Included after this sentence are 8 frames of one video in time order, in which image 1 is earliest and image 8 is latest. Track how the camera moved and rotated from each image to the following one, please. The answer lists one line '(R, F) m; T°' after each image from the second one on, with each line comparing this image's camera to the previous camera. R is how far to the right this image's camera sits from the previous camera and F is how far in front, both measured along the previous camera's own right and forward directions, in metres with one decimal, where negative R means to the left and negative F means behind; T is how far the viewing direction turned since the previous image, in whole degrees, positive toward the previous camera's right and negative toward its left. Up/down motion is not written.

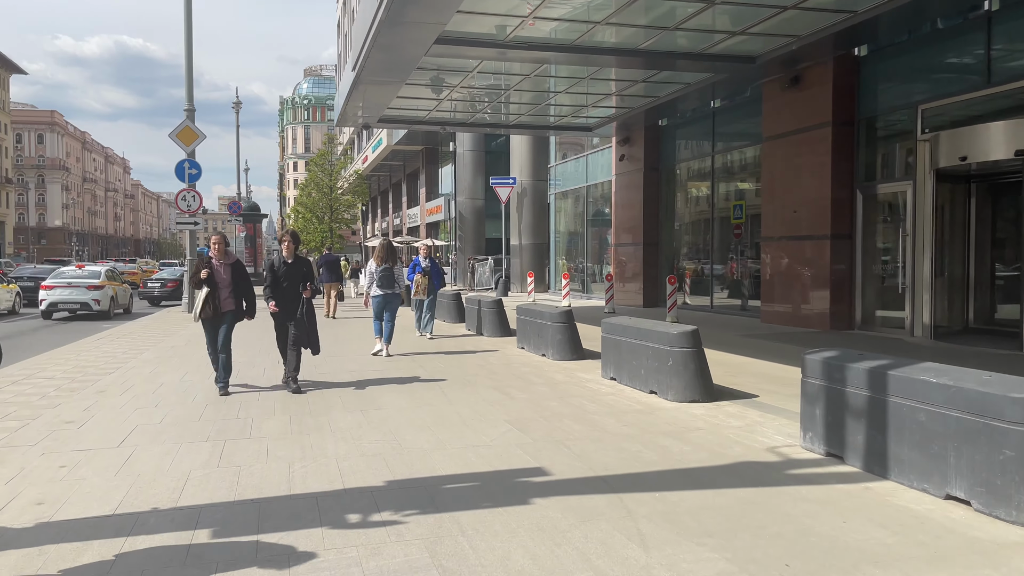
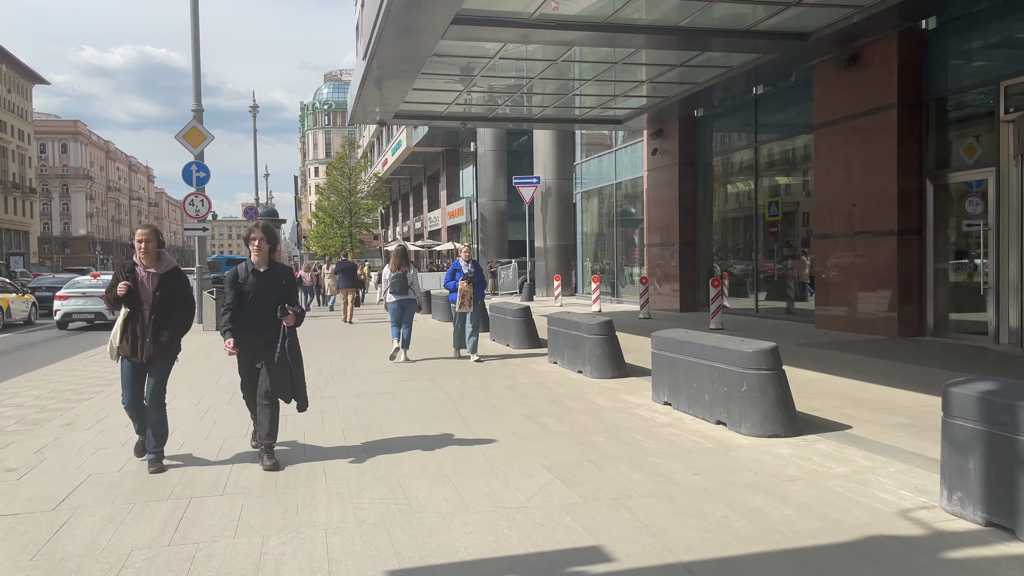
(-0.1, +1.3) m; -2°
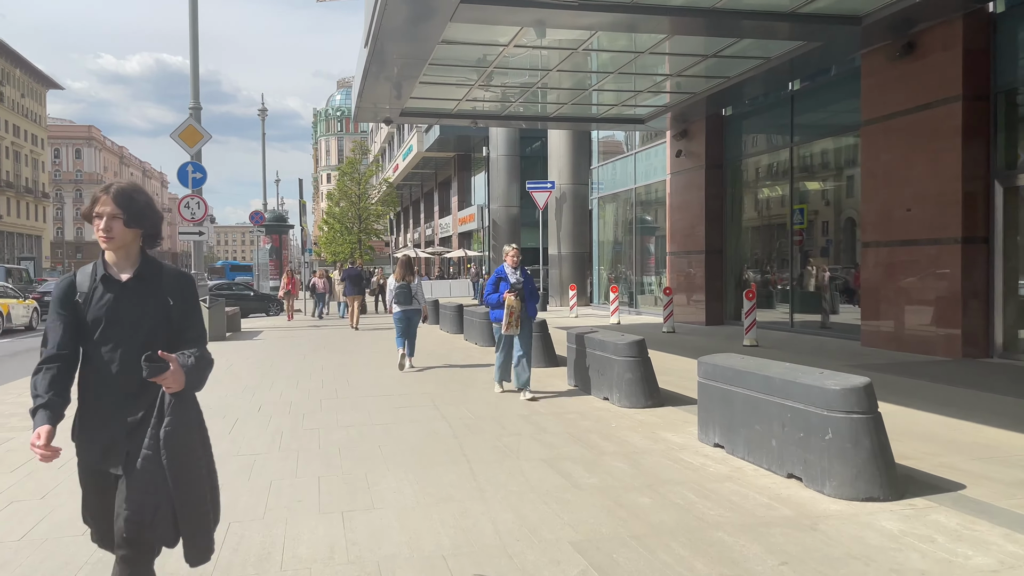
(0.0, +1.3) m; -1°
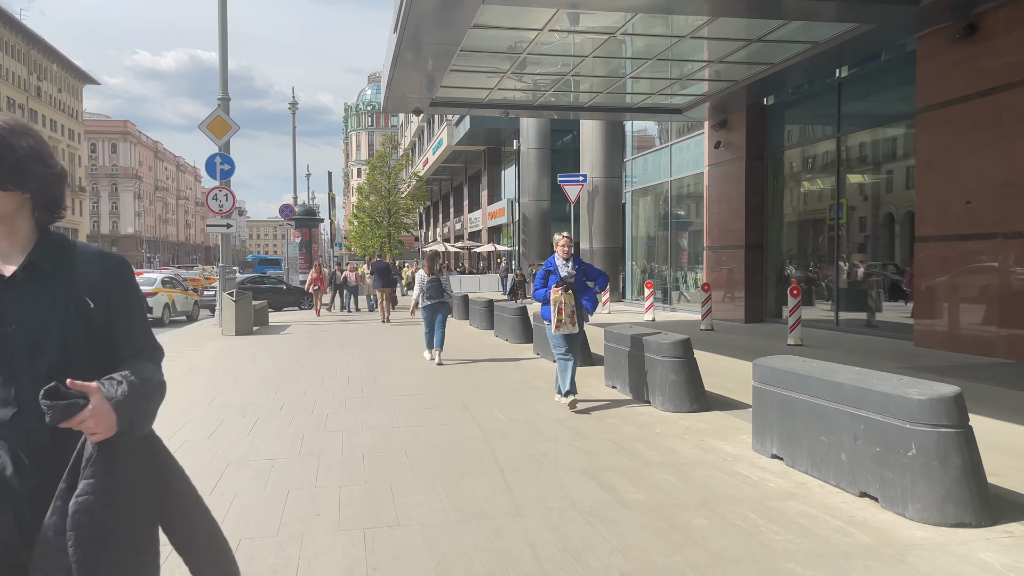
(-0.1, +0.5) m; -2°
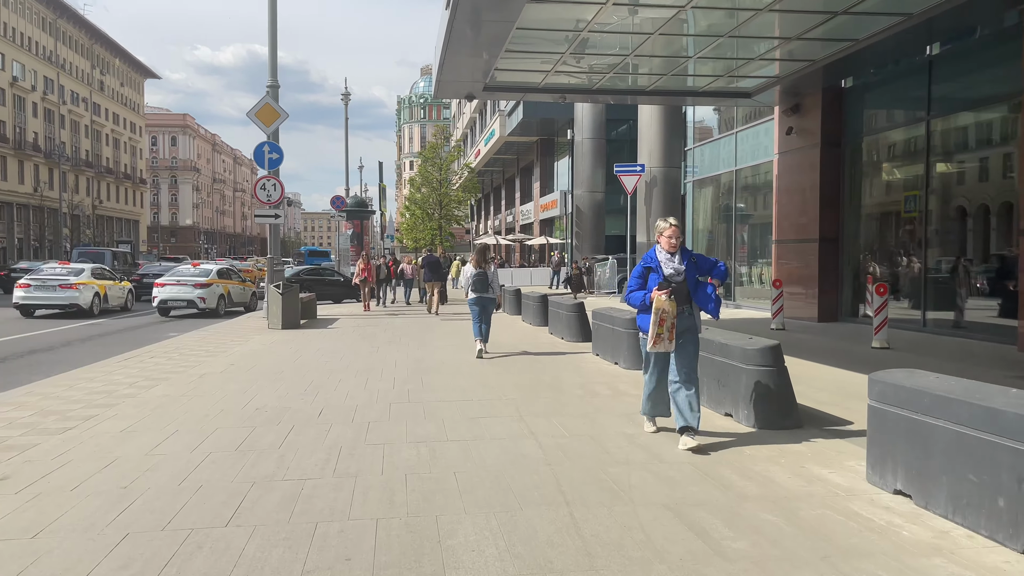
(-0.1, +0.8) m; -4°
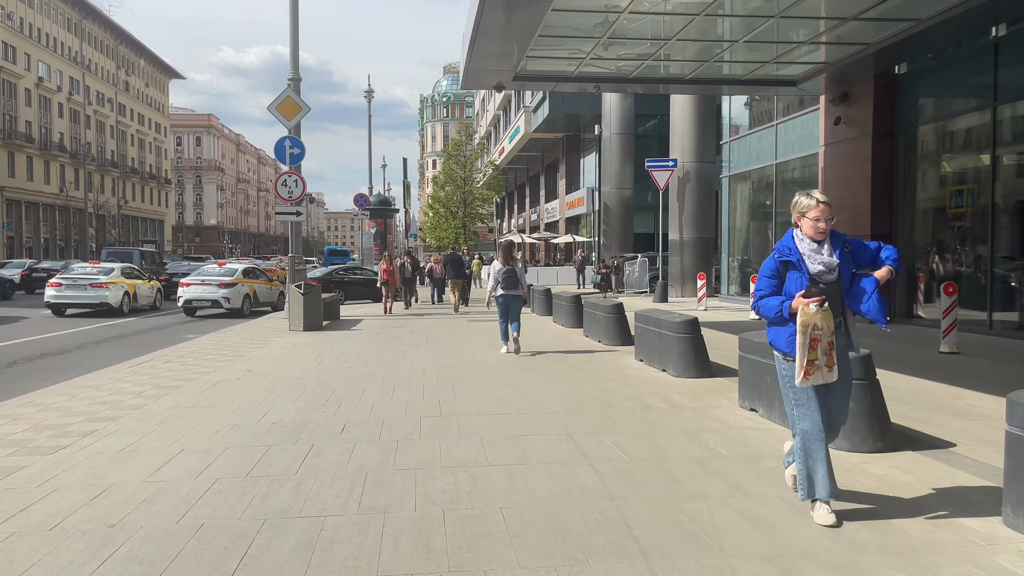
(-0.2, +0.8) m; -2°
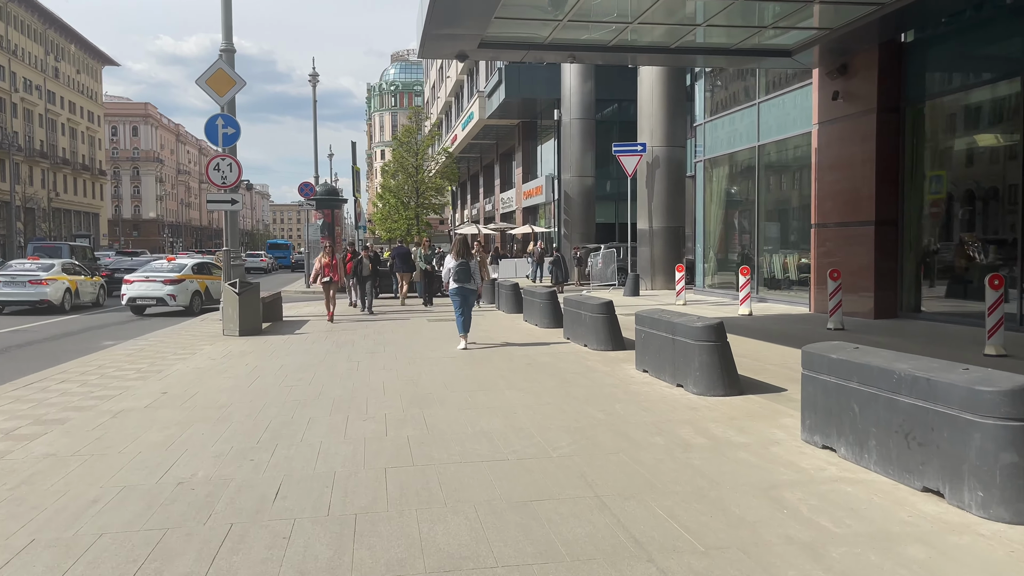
(-0.3, +1.7) m; +3°
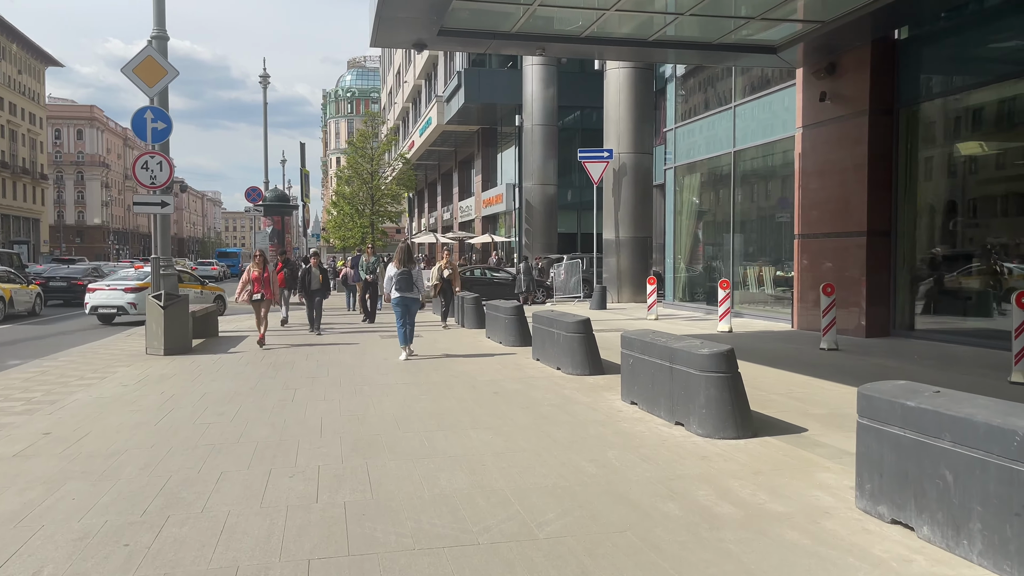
(-0.1, +1.3) m; +3°
